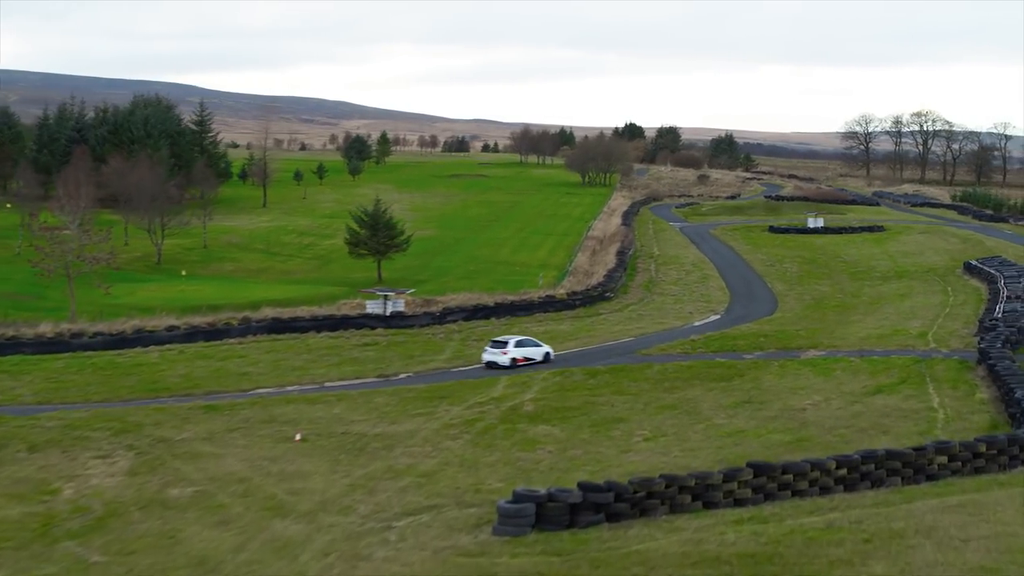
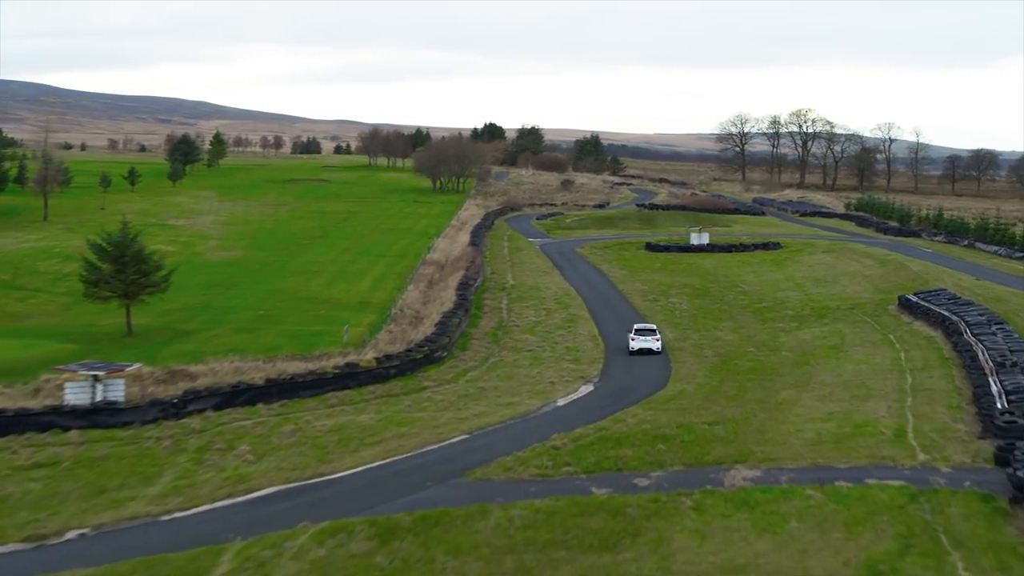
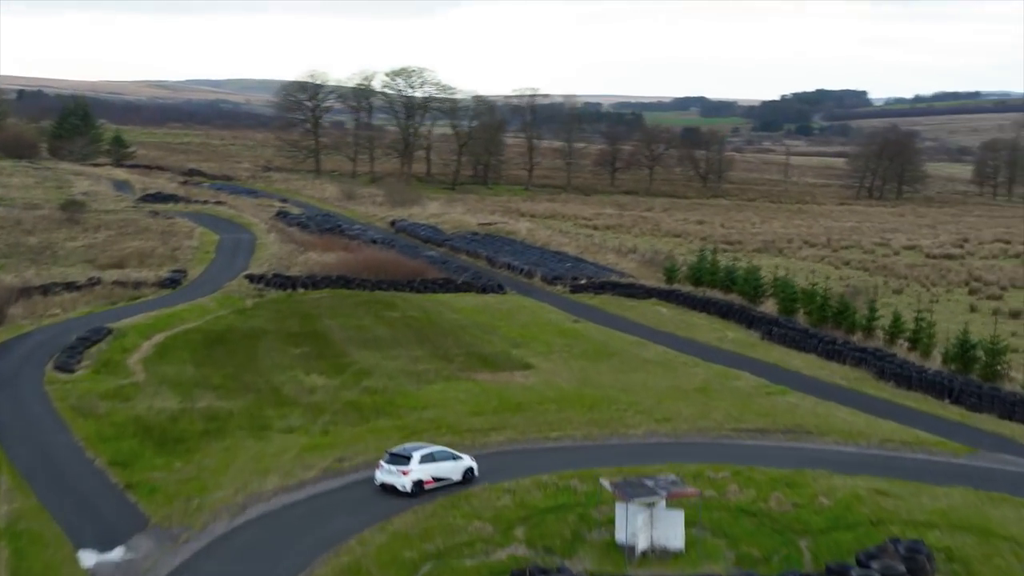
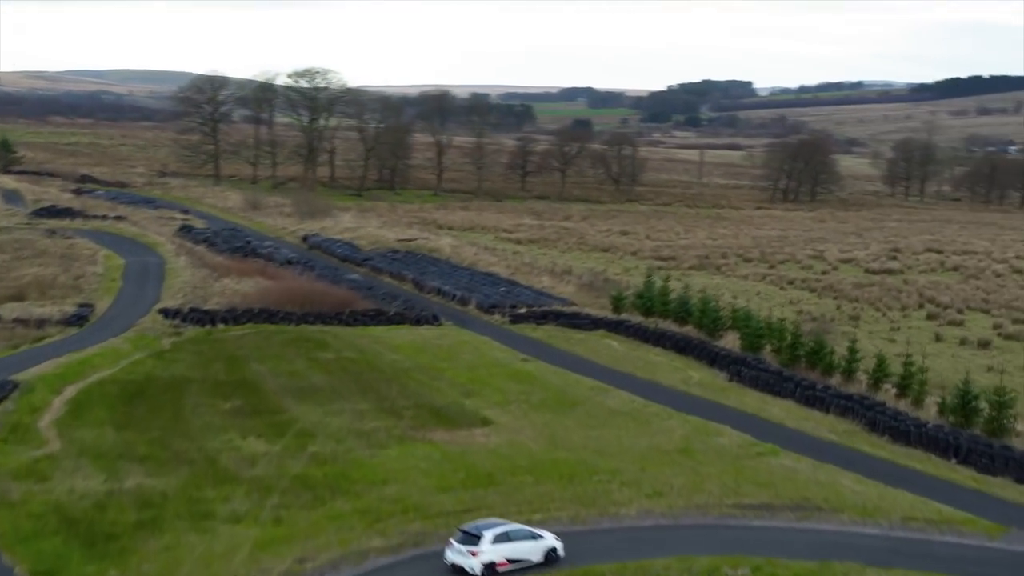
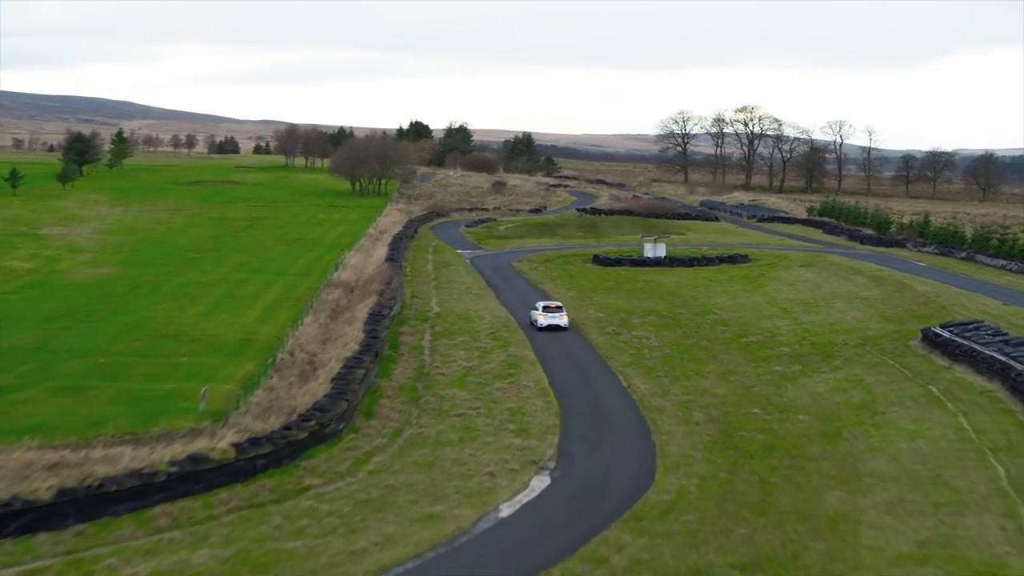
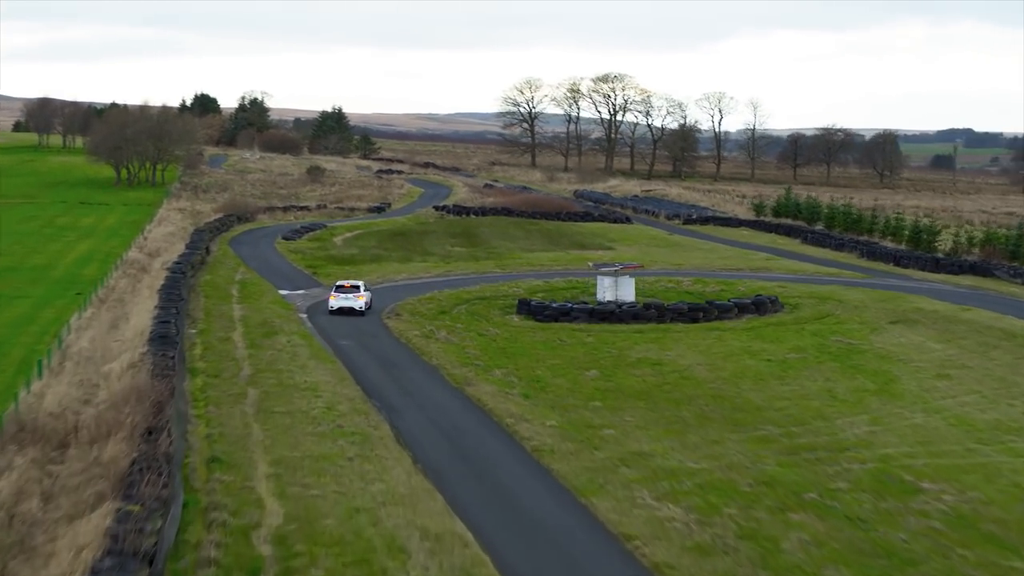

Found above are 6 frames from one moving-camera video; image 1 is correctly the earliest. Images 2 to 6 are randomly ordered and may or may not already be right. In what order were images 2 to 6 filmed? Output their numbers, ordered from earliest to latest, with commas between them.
2, 5, 6, 3, 4
